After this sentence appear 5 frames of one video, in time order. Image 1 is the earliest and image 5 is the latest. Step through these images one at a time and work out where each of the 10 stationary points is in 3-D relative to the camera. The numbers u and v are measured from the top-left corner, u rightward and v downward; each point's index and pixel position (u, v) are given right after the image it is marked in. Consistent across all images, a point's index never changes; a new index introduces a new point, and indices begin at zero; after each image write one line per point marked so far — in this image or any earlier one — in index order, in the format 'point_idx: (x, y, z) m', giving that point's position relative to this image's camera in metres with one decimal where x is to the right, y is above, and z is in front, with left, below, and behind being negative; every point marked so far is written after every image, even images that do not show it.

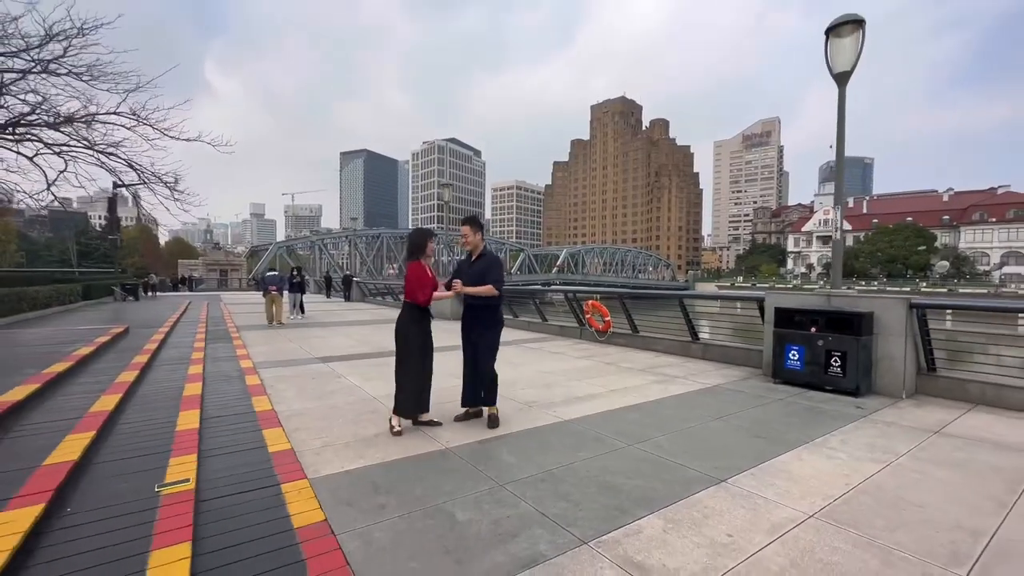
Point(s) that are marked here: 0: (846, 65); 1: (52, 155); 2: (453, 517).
0: (+4.6, +3.1, +6.3) m
1: (-12.3, +3.6, +12.2) m
2: (-0.4, -1.5, +2.9) m
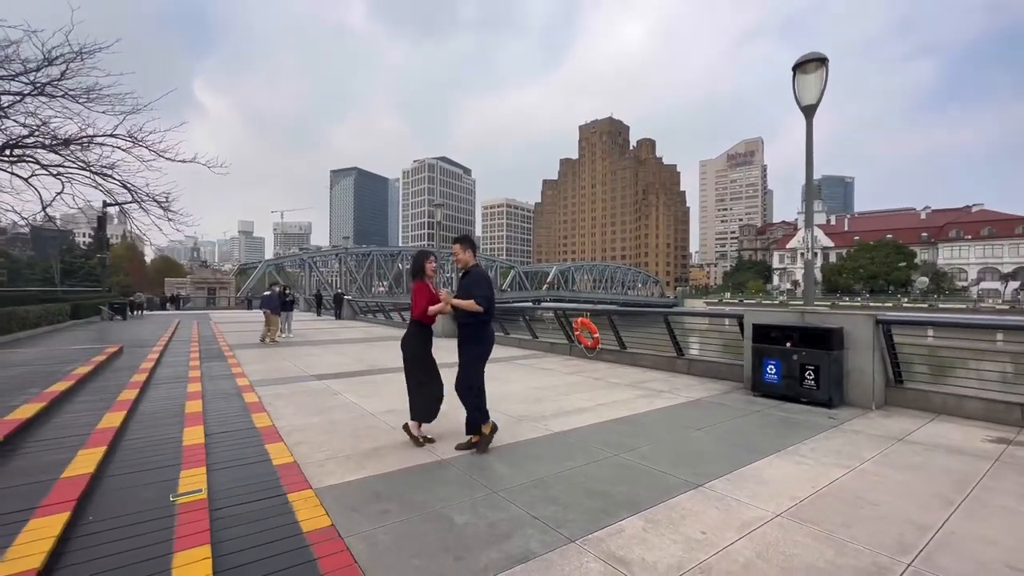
0: (+4.5, +2.8, +6.8) m
1: (-12.6, +3.0, +12.3) m
2: (-0.4, -1.6, +3.2) m
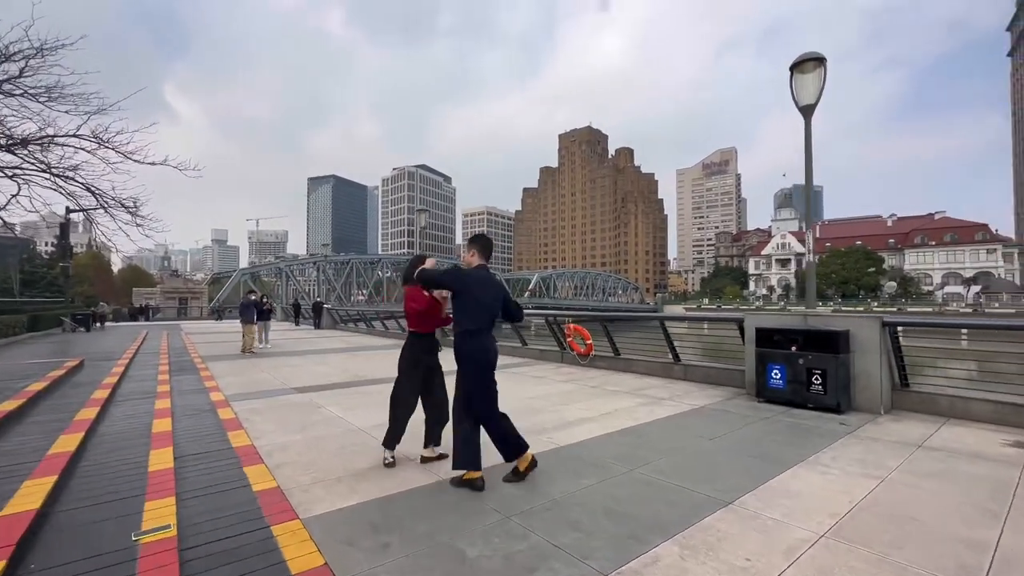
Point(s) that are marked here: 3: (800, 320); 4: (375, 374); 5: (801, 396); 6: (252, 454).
0: (+4.4, +2.8, +6.7) m
1: (-12.9, +2.8, +11.5) m
2: (-0.3, -1.6, +2.8) m
3: (+4.2, -0.5, +6.7) m
4: (-3.2, -2.3, +11.0) m
5: (+4.1, -1.5, +6.4) m
6: (-2.7, -1.7, +4.7) m
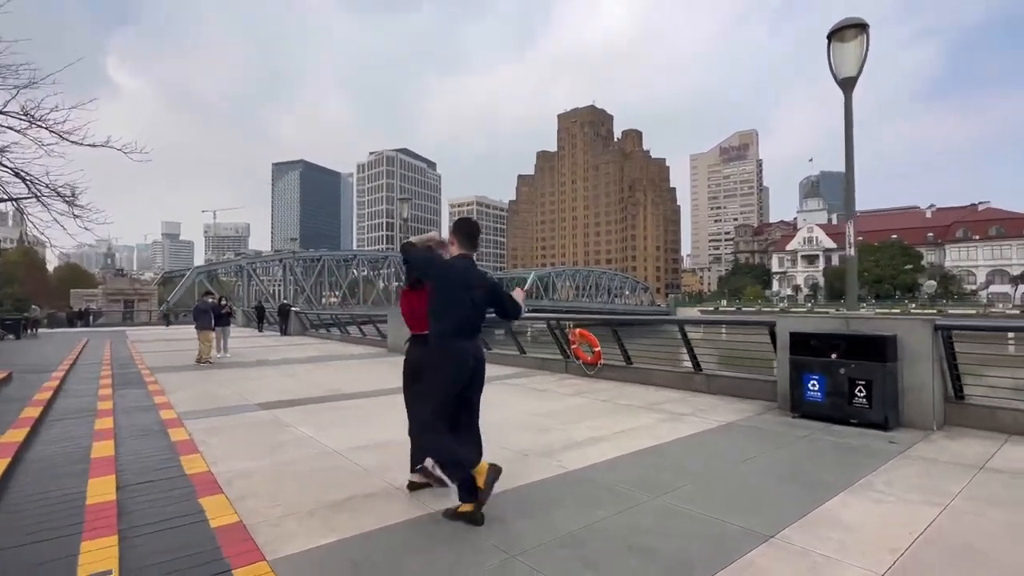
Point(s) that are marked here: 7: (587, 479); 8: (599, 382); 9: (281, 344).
0: (+4.4, +2.8, +5.9) m
1: (-13.1, +2.7, +9.8) m
2: (0.0, -1.7, +1.8) m
3: (+4.3, -0.5, +5.9) m
4: (-3.4, -2.3, +9.9) m
5: (+4.1, -1.5, +5.7) m
6: (-2.5, -1.8, +3.6) m
7: (+0.8, -2.2, +5.4) m
8: (+1.6, -1.8, +8.8) m
9: (-8.9, -2.1, +17.7) m
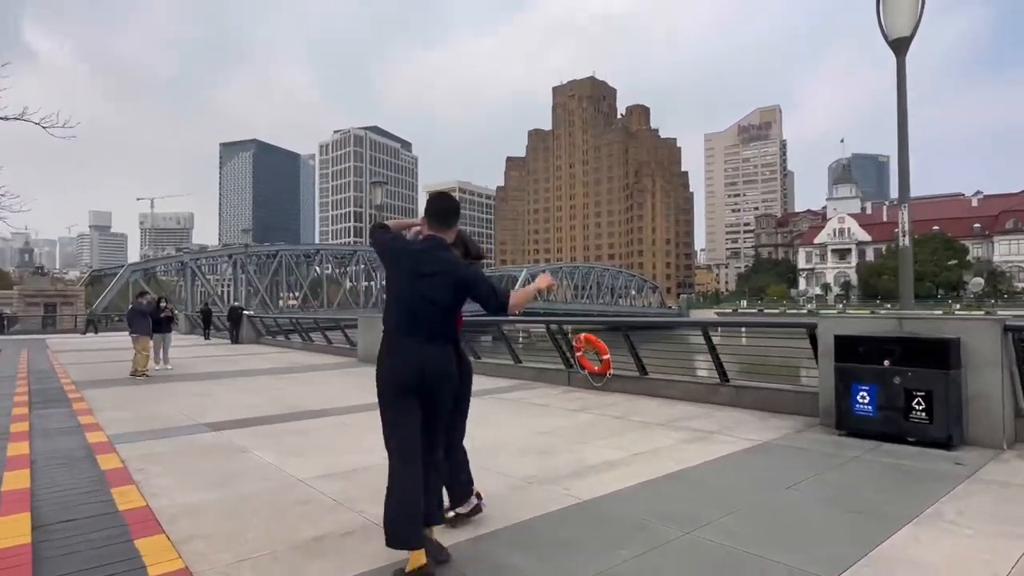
0: (+4.4, +2.8, +5.1) m
1: (-13.4, +2.6, +7.8) m
2: (+0.3, -1.8, +0.8) m
3: (+4.3, -0.4, +5.2) m
4: (-3.6, -2.3, +8.6) m
5: (+4.2, -1.5, +4.9) m
6: (-2.4, -1.9, +2.4) m
7: (+0.9, -2.2, +4.4) m
8: (+1.5, -1.7, +7.8) m
9: (-9.6, -2.0, +16.0) m
